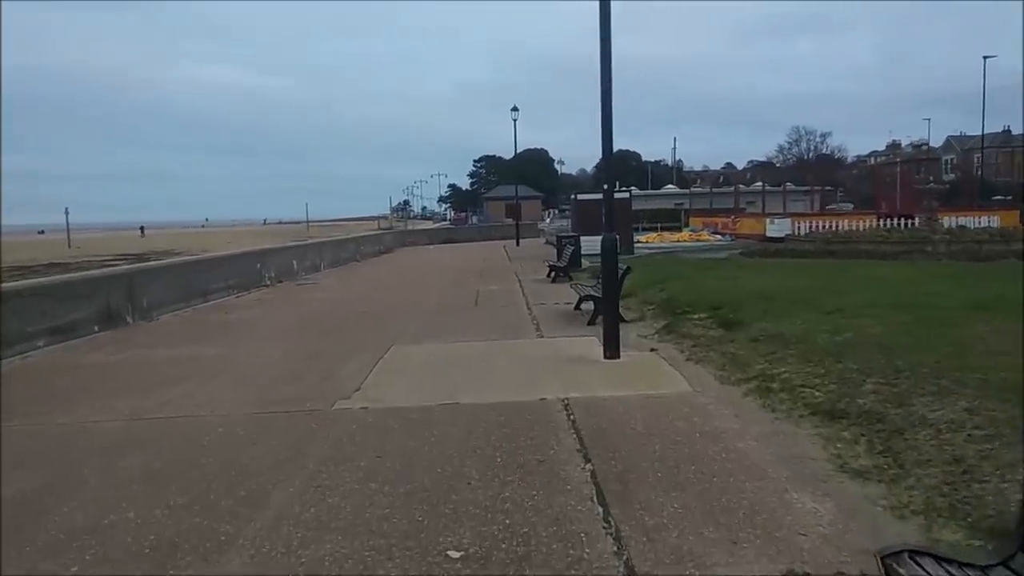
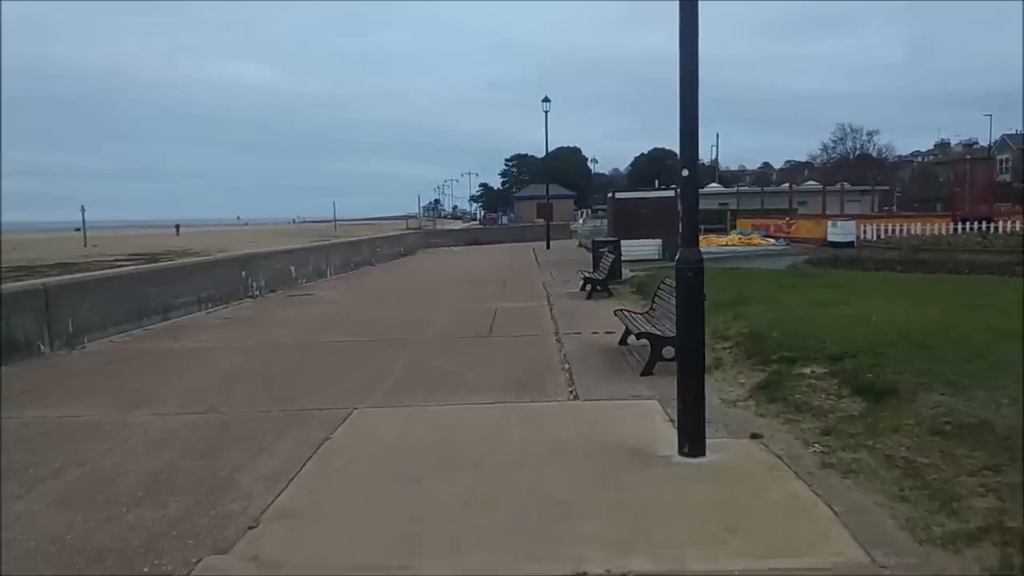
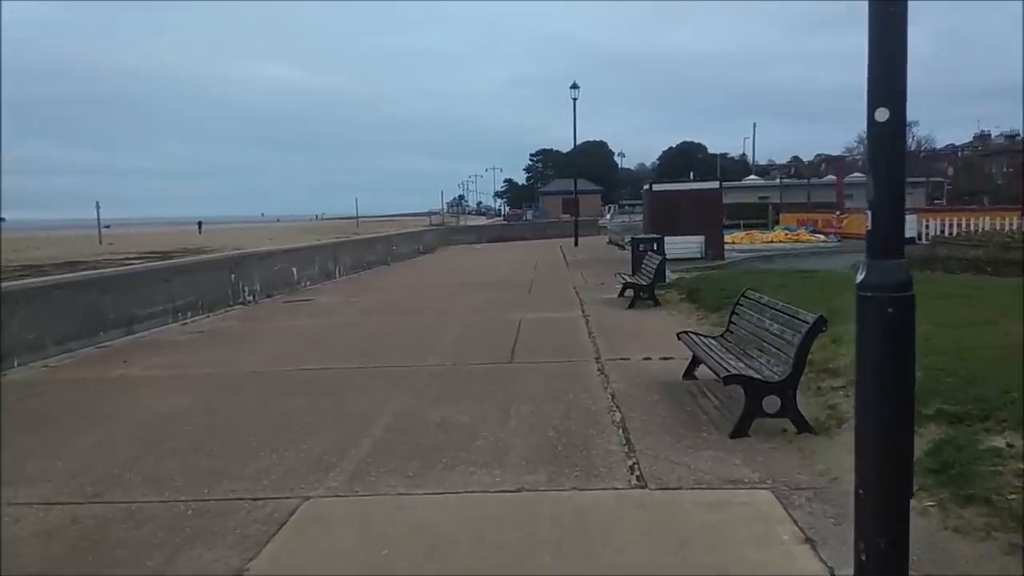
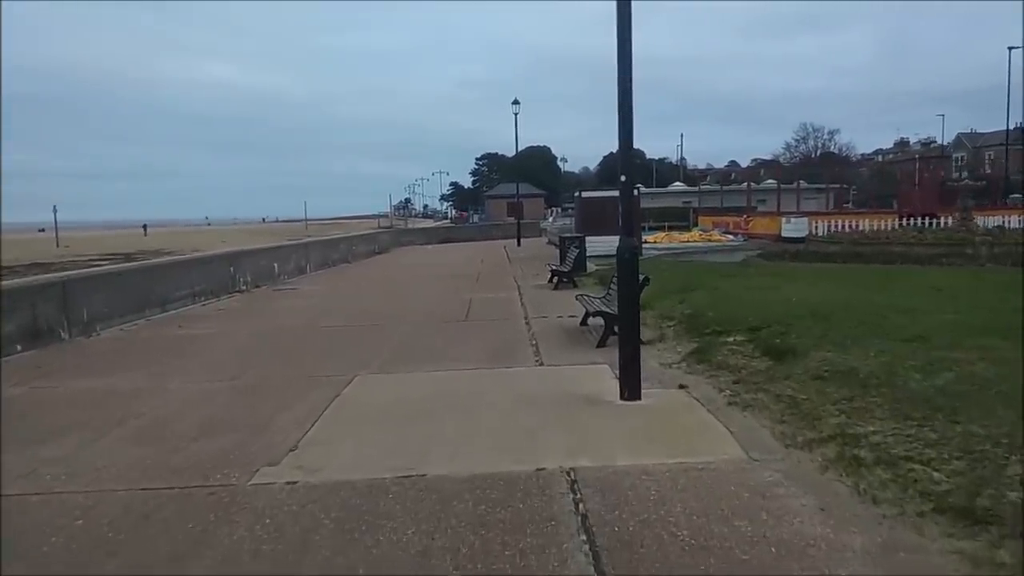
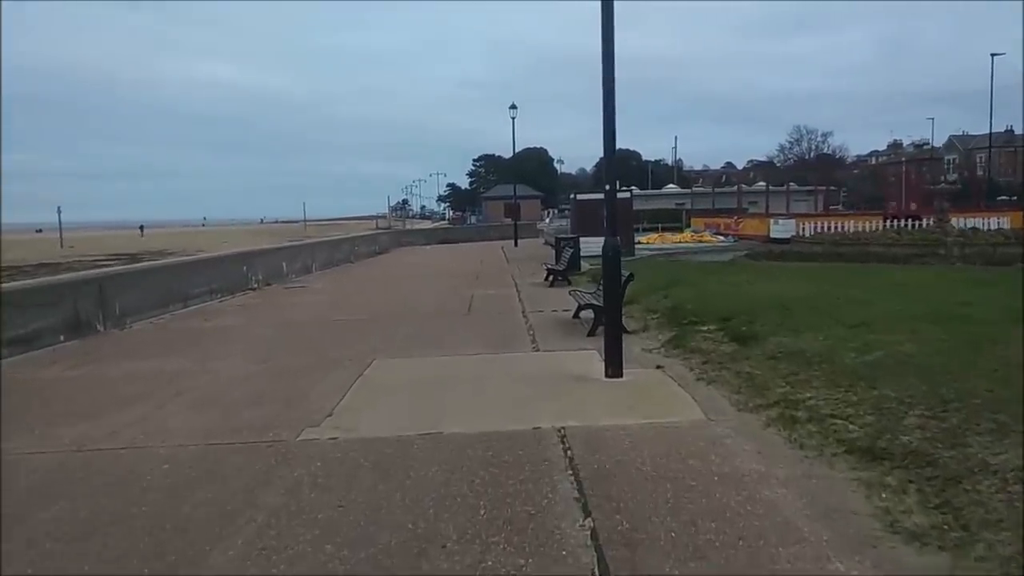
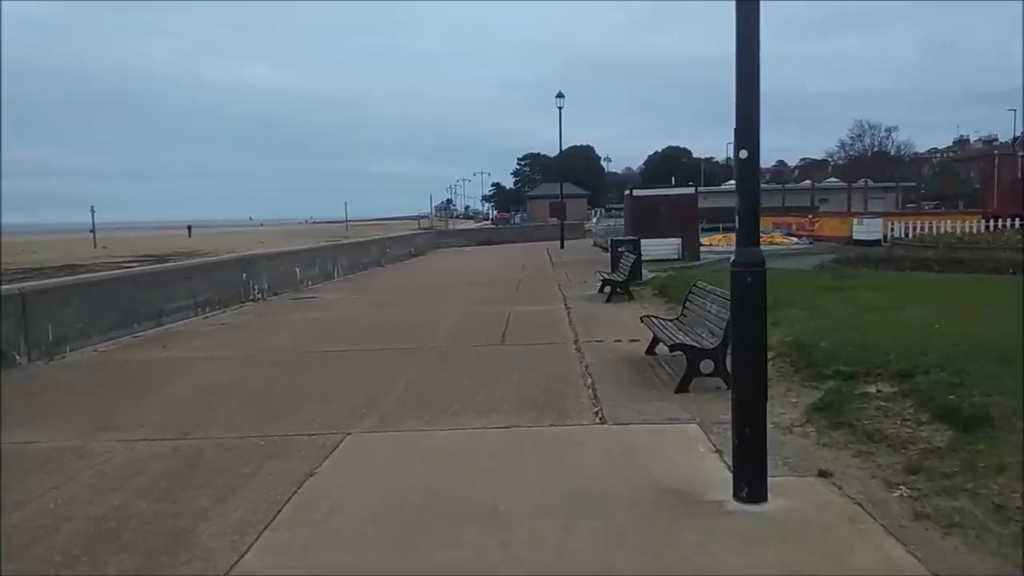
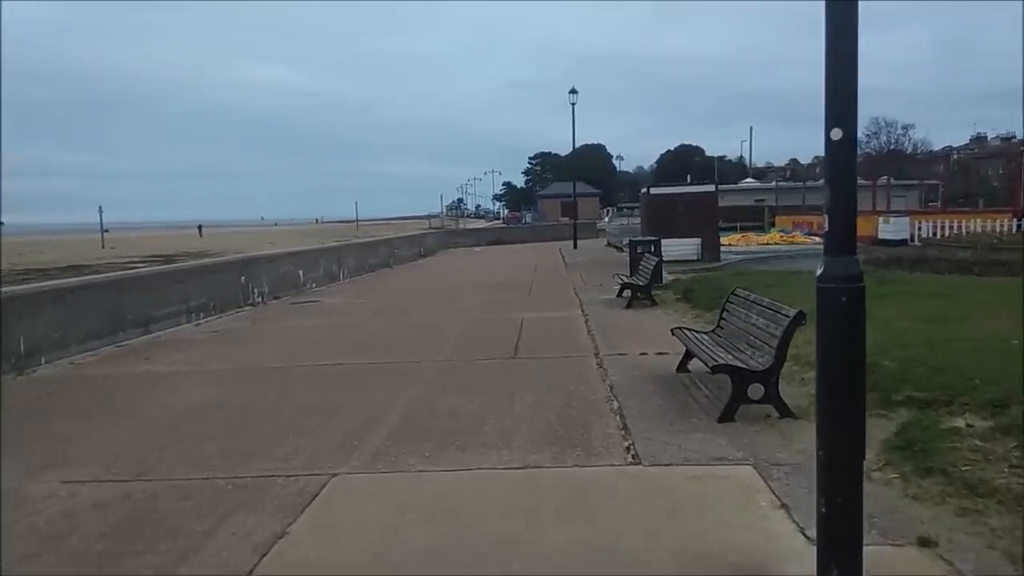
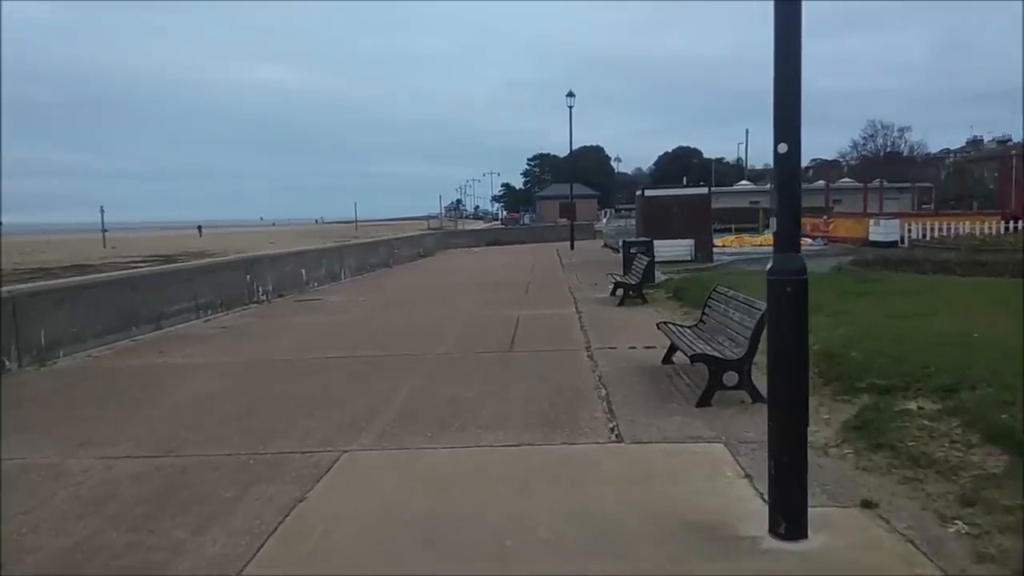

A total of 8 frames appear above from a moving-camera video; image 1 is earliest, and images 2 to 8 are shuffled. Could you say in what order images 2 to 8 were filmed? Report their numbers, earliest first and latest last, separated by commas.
5, 4, 2, 6, 8, 7, 3
